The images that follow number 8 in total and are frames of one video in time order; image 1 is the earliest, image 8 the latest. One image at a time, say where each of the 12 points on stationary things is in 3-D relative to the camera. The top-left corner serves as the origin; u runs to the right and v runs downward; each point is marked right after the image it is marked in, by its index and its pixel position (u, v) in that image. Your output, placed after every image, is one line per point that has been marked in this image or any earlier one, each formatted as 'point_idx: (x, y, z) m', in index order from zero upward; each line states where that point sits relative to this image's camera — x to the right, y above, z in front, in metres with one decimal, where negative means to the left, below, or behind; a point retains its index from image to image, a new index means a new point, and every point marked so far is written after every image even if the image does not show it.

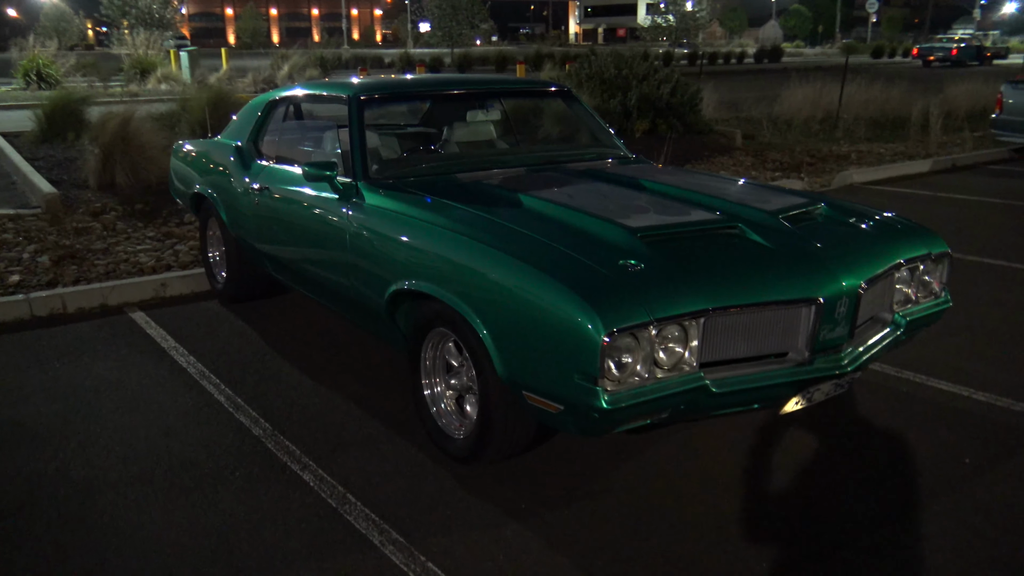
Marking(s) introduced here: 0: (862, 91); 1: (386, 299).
0: (+7.7, +4.3, +19.2) m
1: (-0.6, -0.1, +4.2) m
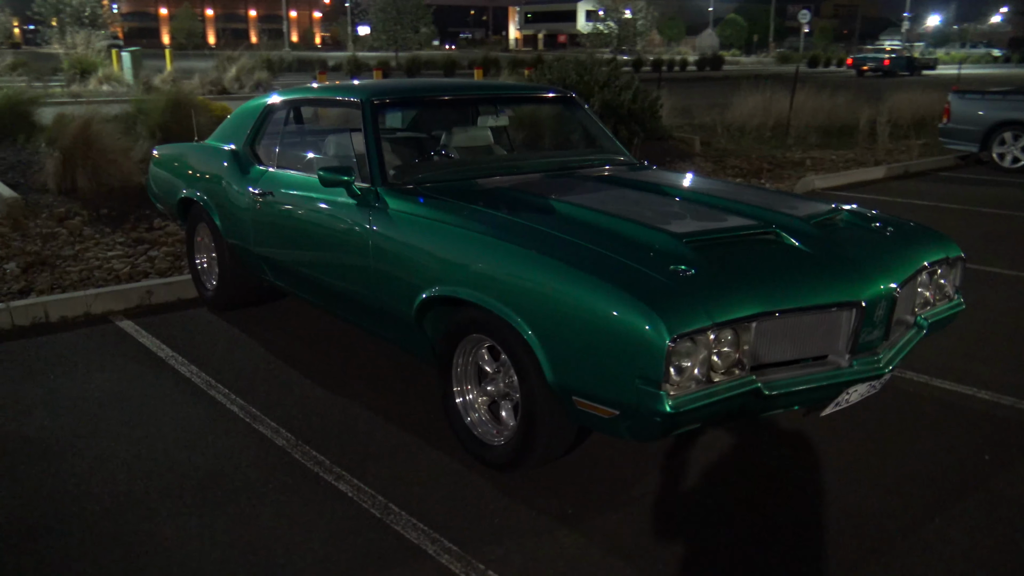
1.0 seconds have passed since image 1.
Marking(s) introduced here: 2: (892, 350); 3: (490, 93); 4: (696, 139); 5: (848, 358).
0: (+6.8, +4.2, +19.7) m
1: (-0.5, -0.1, +4.2) m
2: (+1.6, -0.3, +3.6) m
3: (-0.1, +1.2, +5.4) m
4: (+3.4, +2.7, +16.1) m
5: (+1.3, -0.3, +3.5) m
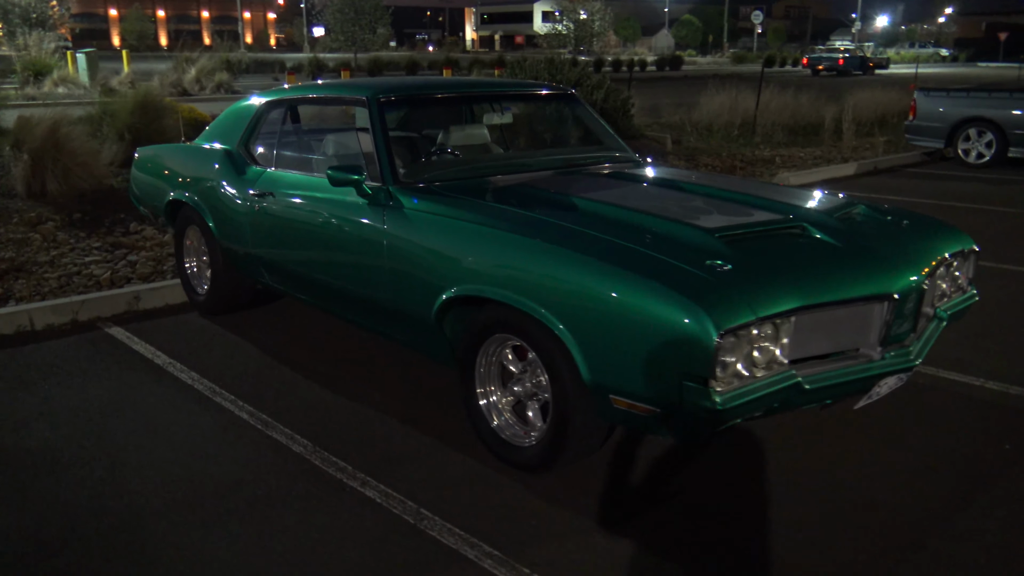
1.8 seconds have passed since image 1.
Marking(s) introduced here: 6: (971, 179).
0: (+6.1, +4.3, +20.0) m
1: (-0.4, -0.1, +4.1) m
2: (+1.7, -0.2, +3.6) m
3: (-0.1, +1.2, +5.3) m
4: (+2.9, +2.8, +16.2) m
5: (+1.5, -0.3, +3.5) m
6: (+6.8, +1.6, +13.0) m
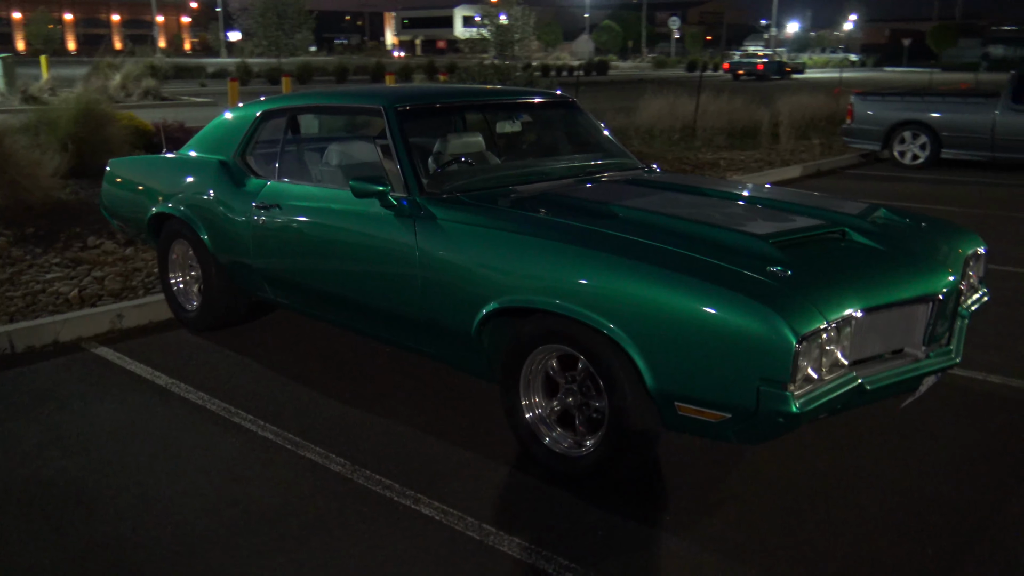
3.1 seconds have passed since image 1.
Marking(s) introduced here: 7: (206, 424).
0: (+4.7, +4.3, +20.5) m
1: (-0.2, -0.1, +4.0) m
2: (+1.9, -0.2, +3.8) m
3: (-0.1, +1.1, +5.3) m
4: (+1.9, +2.7, +16.4) m
5: (+1.7, -0.3, +3.6) m
6: (+6.2, +1.7, +13.5) m
7: (-1.6, -0.7, +4.4) m
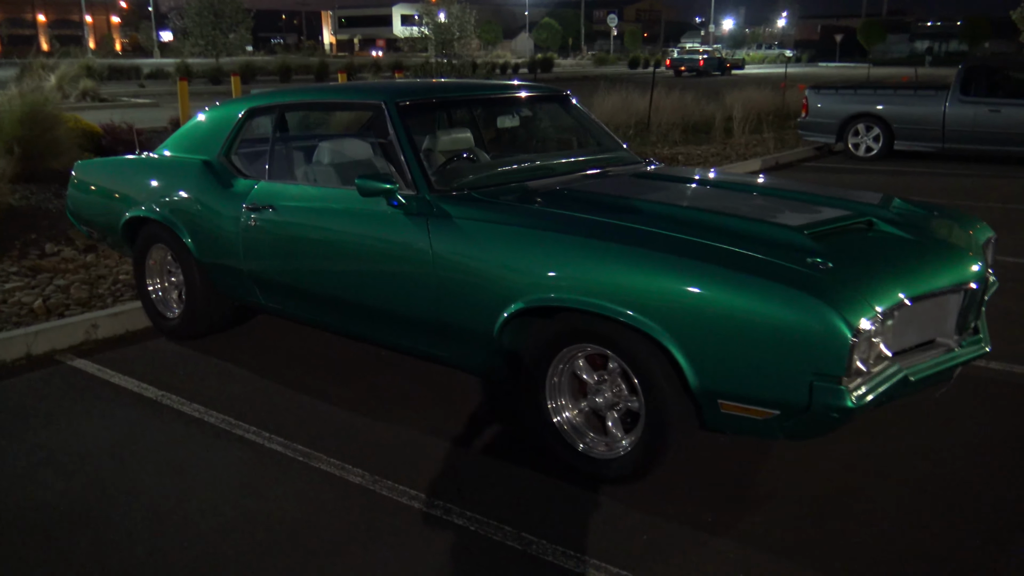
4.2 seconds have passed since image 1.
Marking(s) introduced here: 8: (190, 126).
0: (+3.6, +4.4, +20.6) m
1: (-0.1, -0.1, +3.9) m
2: (+2.0, -0.2, +3.8) m
3: (-0.1, +1.2, +5.2) m
4: (+1.1, +2.8, +16.3) m
5: (+1.8, -0.2, +3.6) m
6: (+5.6, +1.8, +13.8) m
7: (-1.5, -0.7, +4.2) m
8: (-2.1, +1.1, +5.7) m
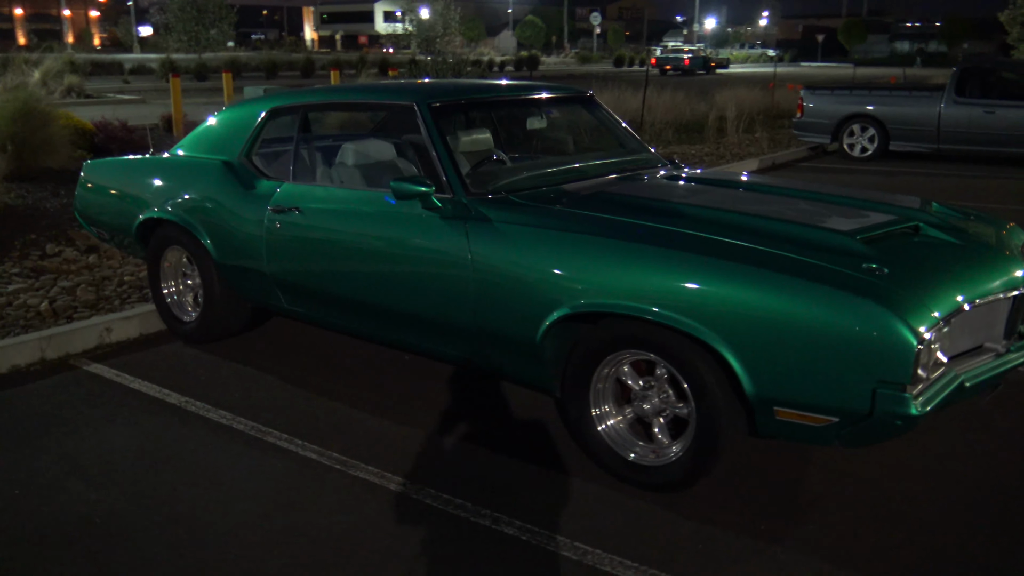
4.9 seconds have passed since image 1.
0: (+3.5, +4.5, +20.6) m
1: (+0.1, -0.2, +3.9) m
2: (+2.2, -0.2, +3.8) m
3: (0.0, +1.1, +5.1) m
4: (+1.0, +2.8, +16.3) m
5: (+2.0, -0.2, +3.6) m
6: (+5.5, +1.9, +13.9) m
7: (-1.3, -0.7, +4.1) m
8: (-2.0, +1.0, +5.6) m
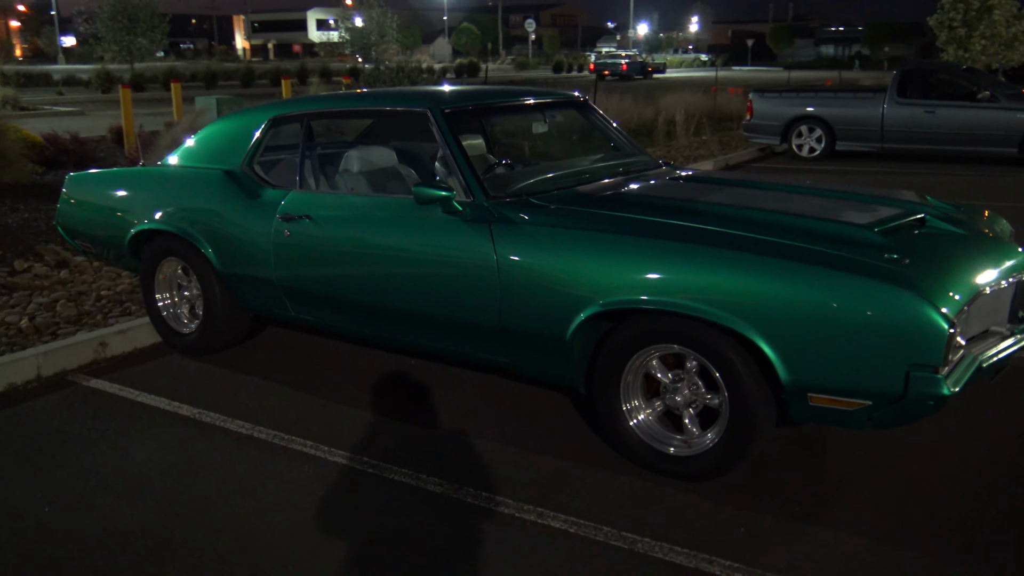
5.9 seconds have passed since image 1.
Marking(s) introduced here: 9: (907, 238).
0: (+2.3, +4.4, +20.9) m
1: (+0.2, -0.2, +3.9) m
2: (+2.3, -0.1, +4.0) m
3: (0.0, +1.1, +5.2) m
4: (+0.2, +2.7, +16.4) m
5: (+2.2, -0.2, +3.8) m
6: (+4.9, +1.9, +14.3) m
7: (-1.2, -0.8, +4.1) m
8: (-2.0, +1.0, +5.6) m
9: (+1.6, +0.2, +3.6) m
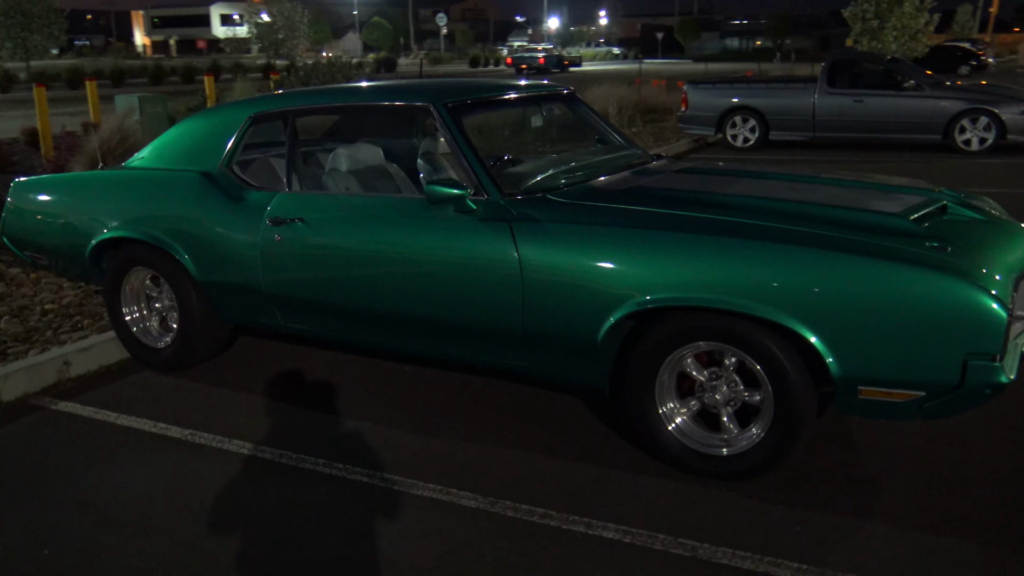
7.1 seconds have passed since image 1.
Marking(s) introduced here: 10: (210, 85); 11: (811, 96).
0: (+0.6, +4.6, +20.9) m
1: (+0.3, -0.2, +3.8) m
2: (+2.4, -0.1, +4.0) m
3: (0.0, +1.1, +5.0) m
4: (-0.9, +2.8, +16.2) m
5: (+2.3, -0.1, +3.8) m
6: (+3.9, +2.1, +14.5) m
7: (-1.0, -0.8, +3.8) m
8: (-2.1, +0.9, +5.2) m
9: (+1.8, +0.3, +3.6) m
10: (-6.8, +4.6, +19.6) m
11: (+5.1, +3.3, +15.0) m
